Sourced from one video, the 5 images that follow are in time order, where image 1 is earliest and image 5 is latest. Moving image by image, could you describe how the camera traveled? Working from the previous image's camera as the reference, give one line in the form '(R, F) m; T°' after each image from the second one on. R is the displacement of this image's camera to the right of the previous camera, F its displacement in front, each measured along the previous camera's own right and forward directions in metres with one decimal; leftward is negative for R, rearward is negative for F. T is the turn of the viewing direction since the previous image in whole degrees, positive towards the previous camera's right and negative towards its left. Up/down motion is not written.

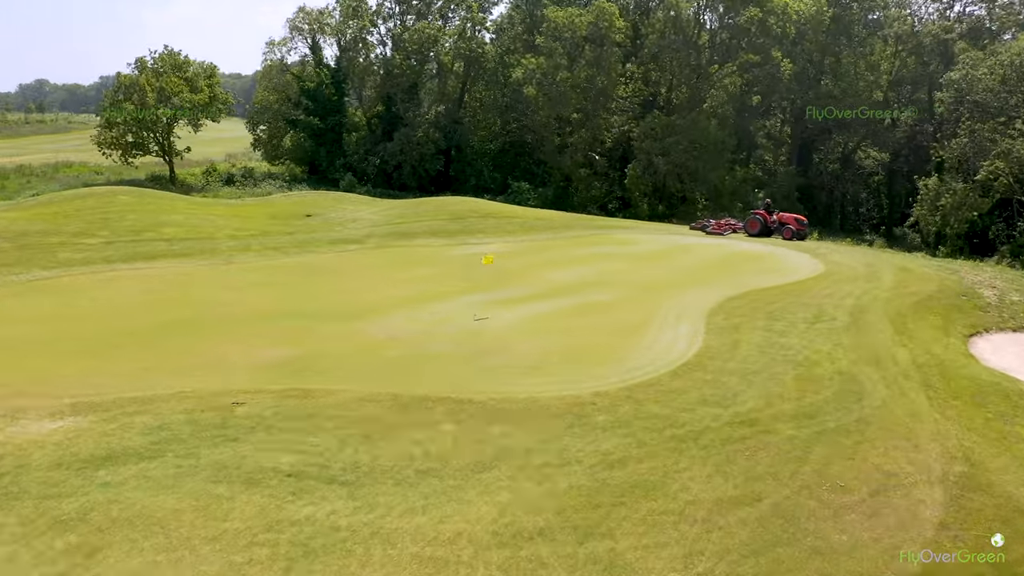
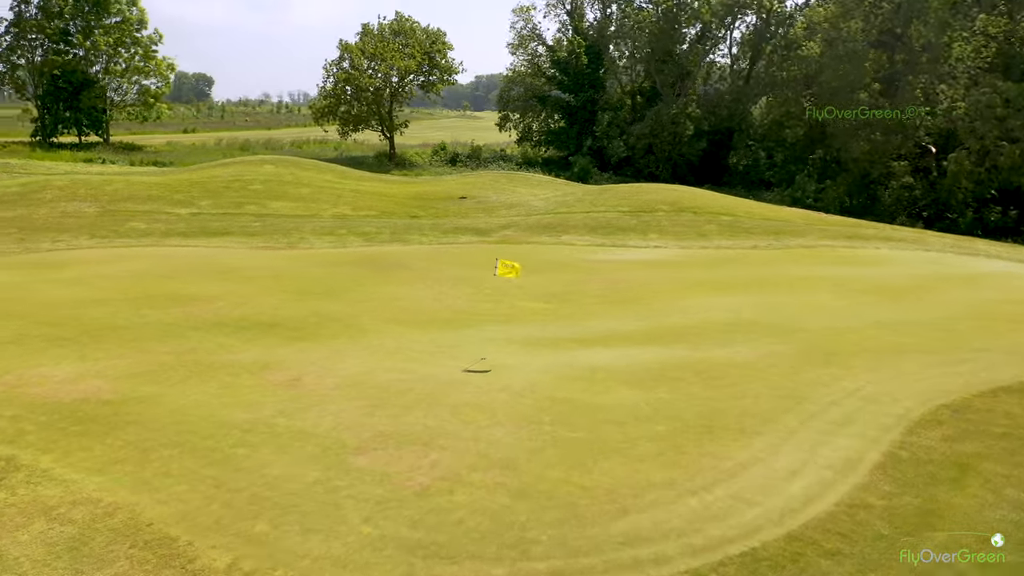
(+4.5, +10.0) m; -24°
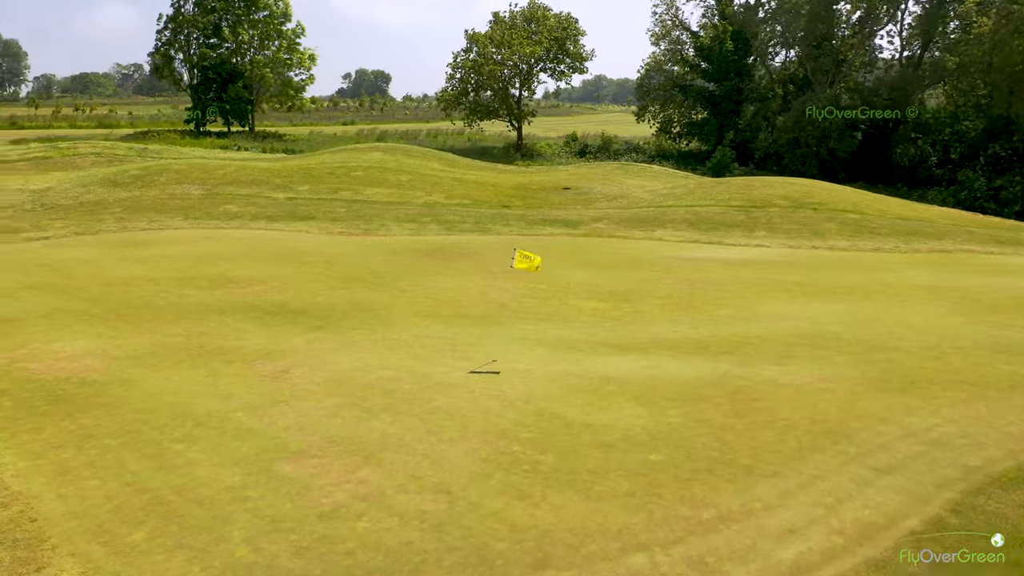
(+2.0, +1.6) m; -11°
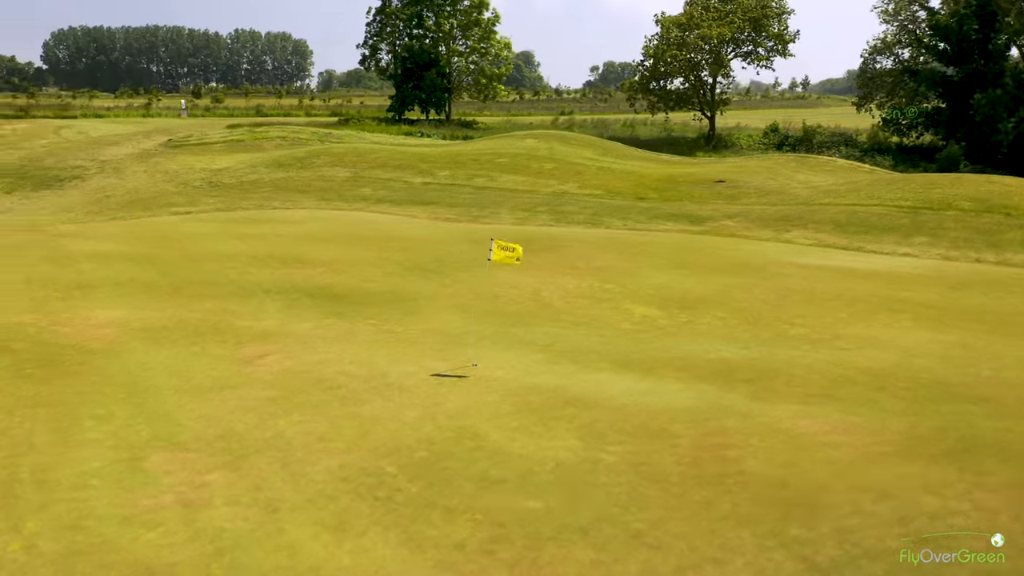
(+3.0, +1.8) m; -17°
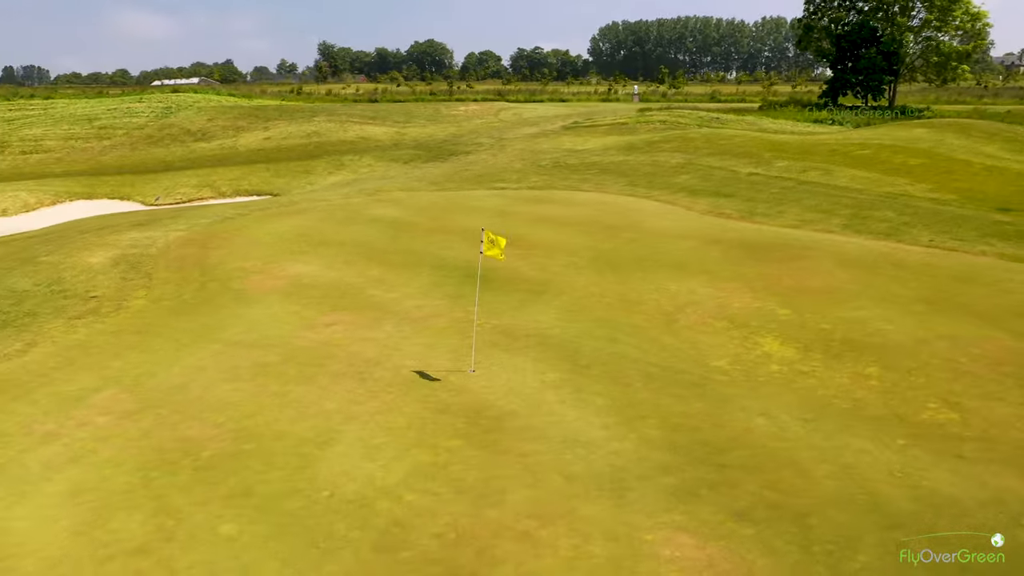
(+4.7, +2.9) m; -34°
